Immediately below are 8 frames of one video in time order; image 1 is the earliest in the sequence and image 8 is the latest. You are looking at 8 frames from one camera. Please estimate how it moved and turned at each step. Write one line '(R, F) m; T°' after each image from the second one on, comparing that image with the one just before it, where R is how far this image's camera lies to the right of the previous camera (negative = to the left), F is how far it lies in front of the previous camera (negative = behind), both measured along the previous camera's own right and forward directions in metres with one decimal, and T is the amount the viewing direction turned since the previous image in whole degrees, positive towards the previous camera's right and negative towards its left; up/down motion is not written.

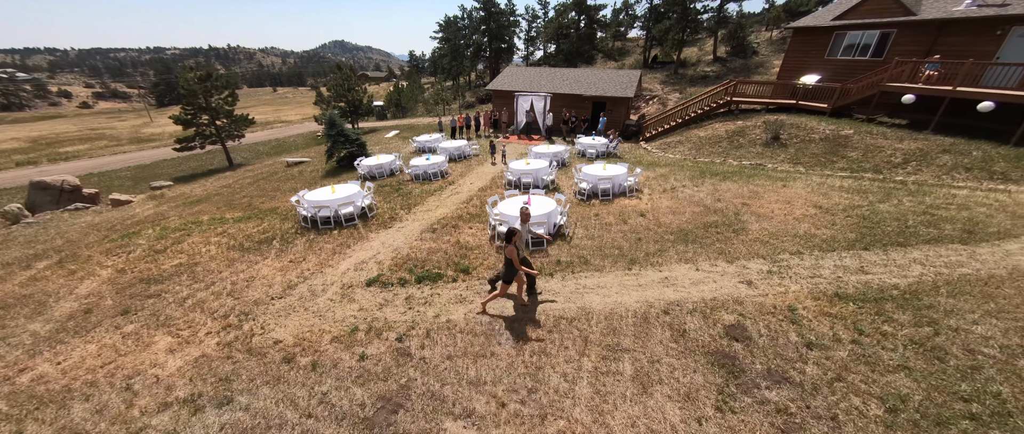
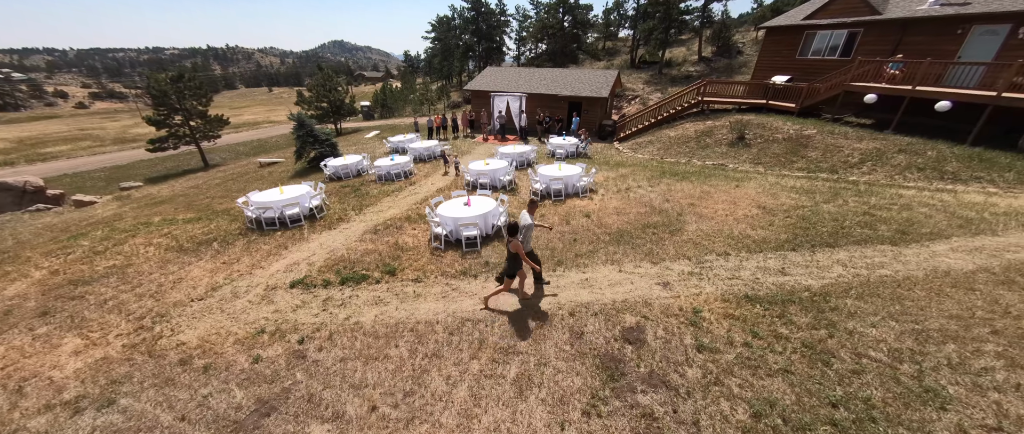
(+1.8, +0.1) m; 0°
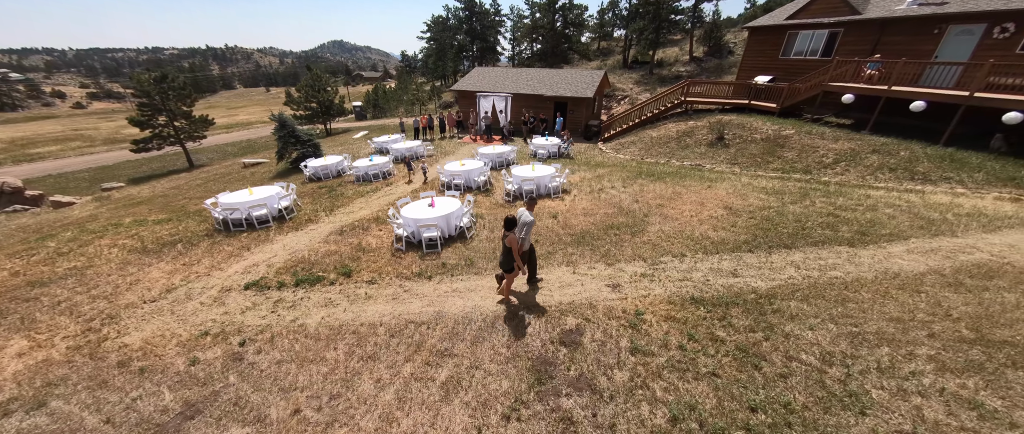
(+1.0, 0.0) m; 0°
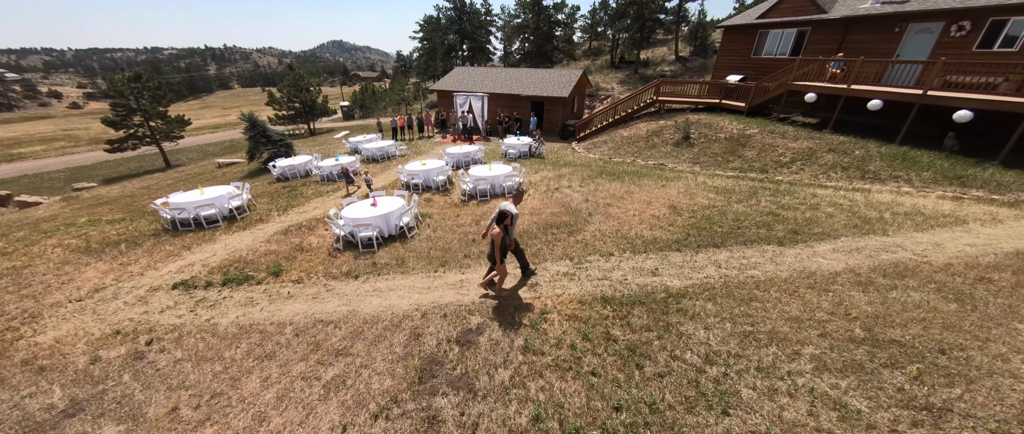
(+1.7, 0.0) m; 0°
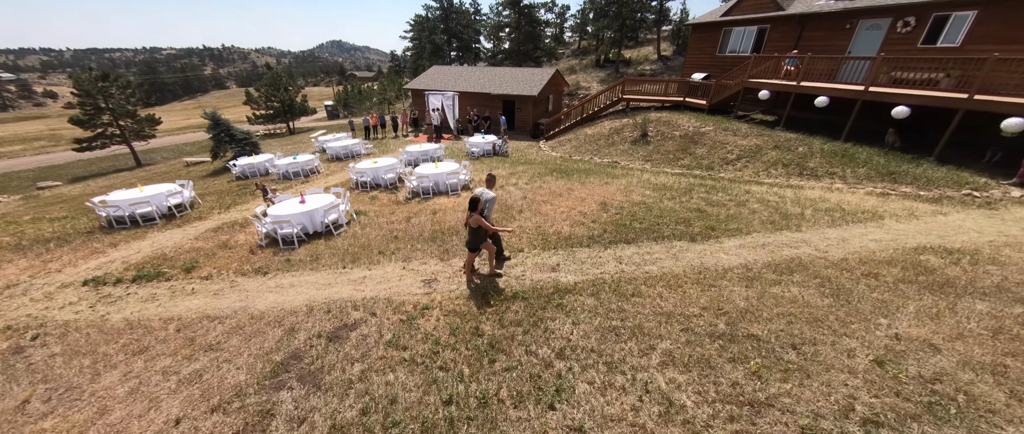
(+2.1, 0.0) m; 0°
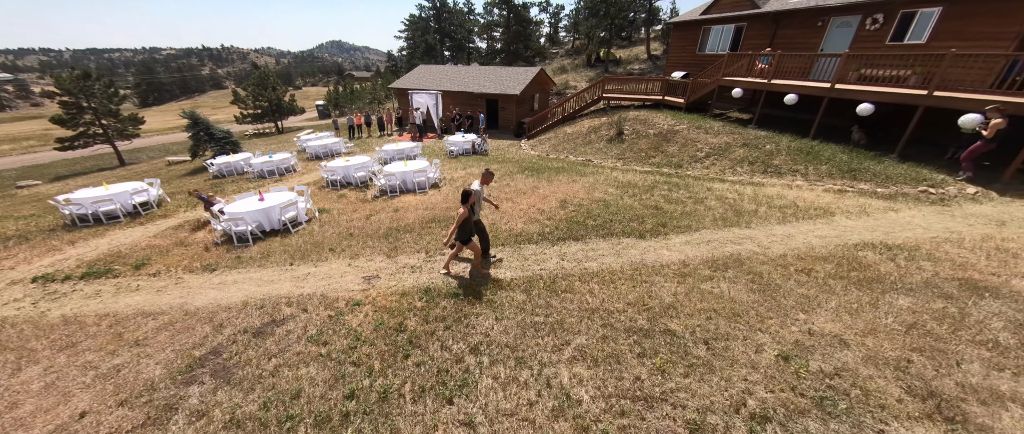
(+1.2, 0.0) m; 0°
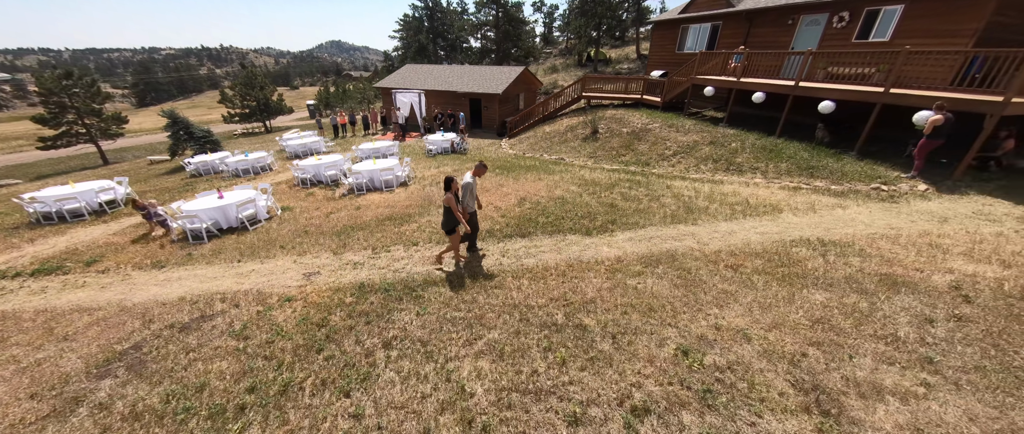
(+1.2, 0.0) m; 0°
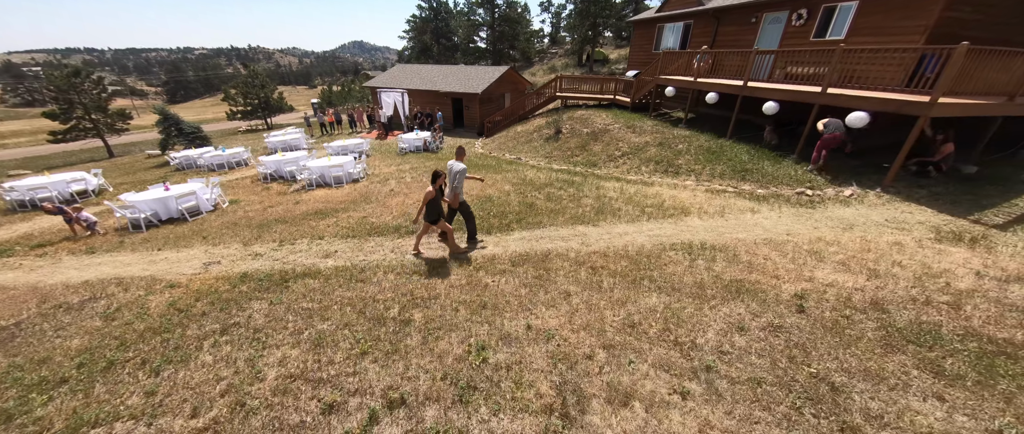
(+2.7, 0.0) m; -3°
